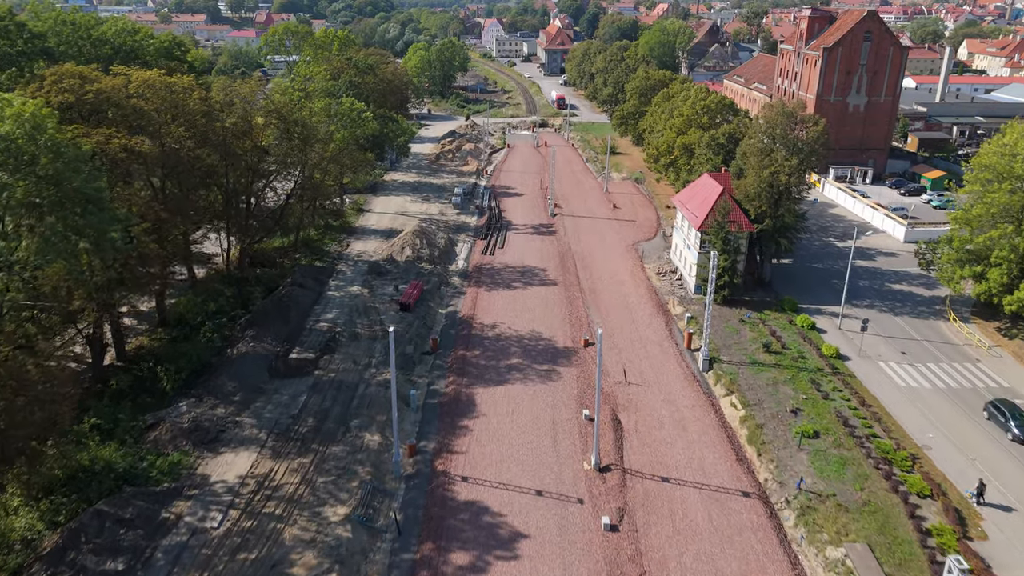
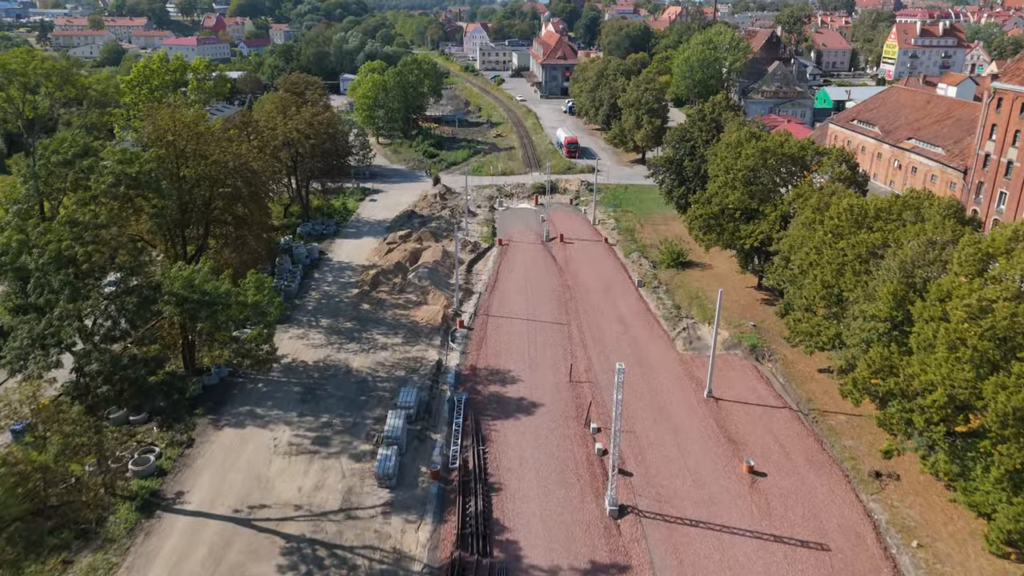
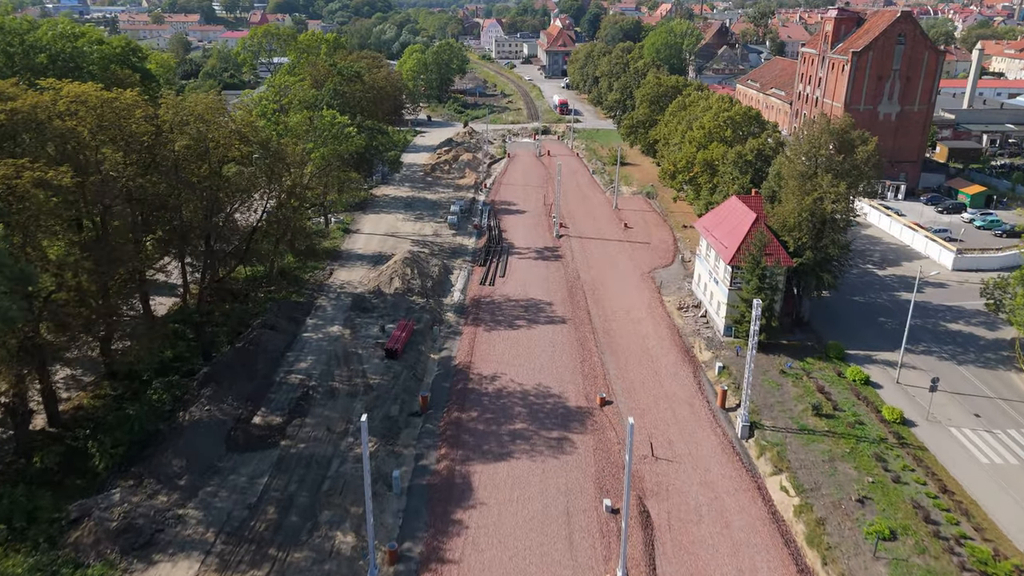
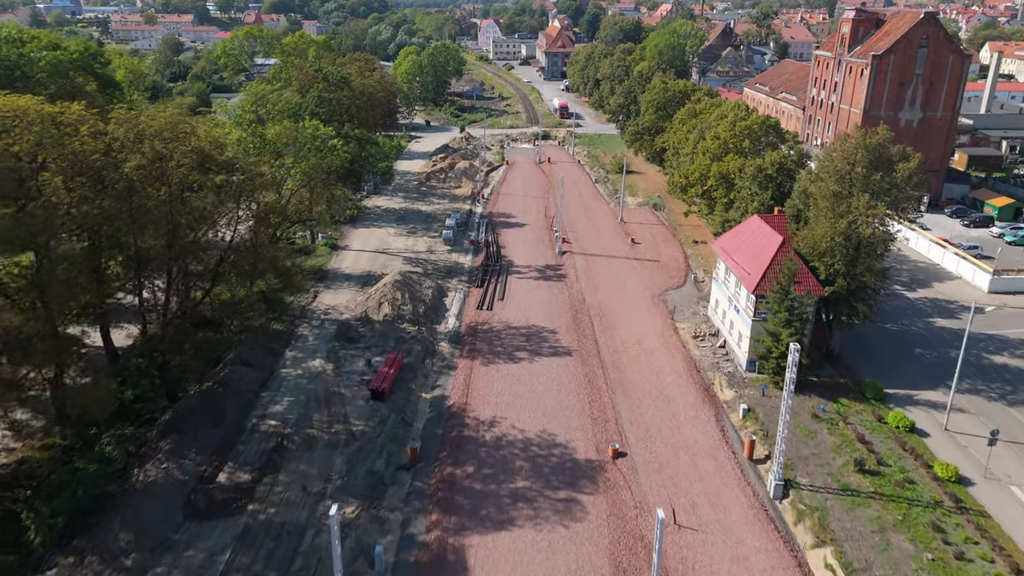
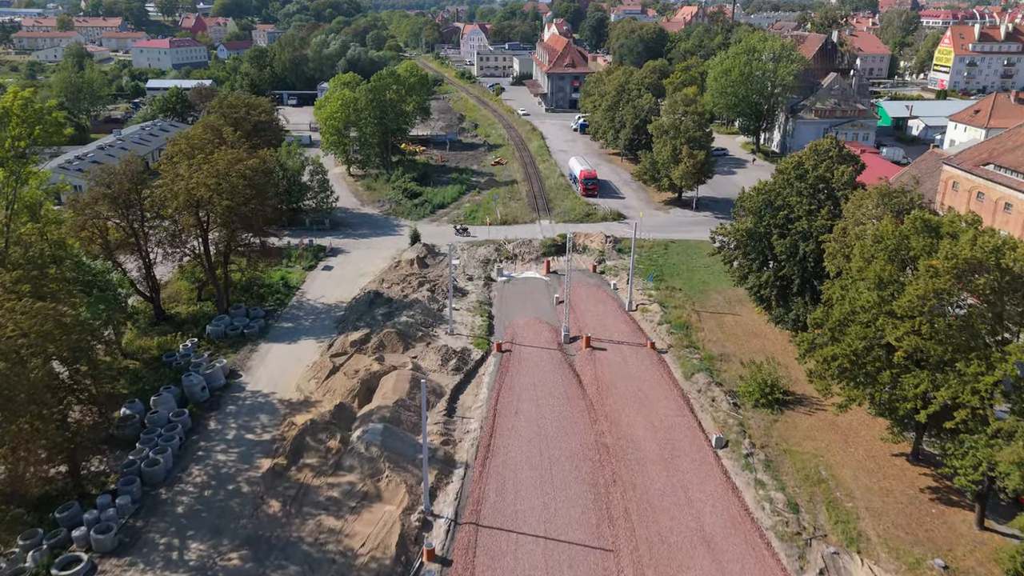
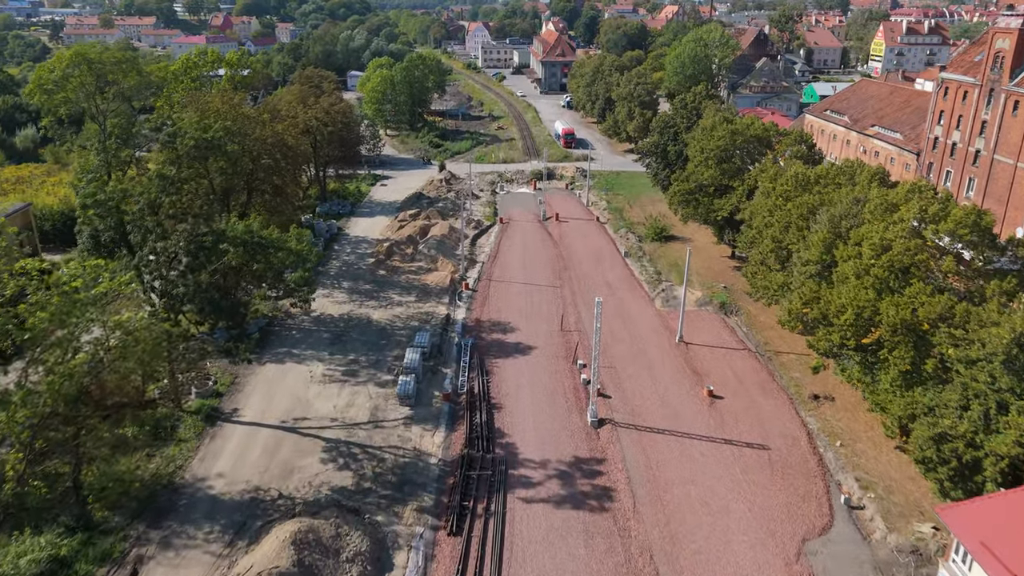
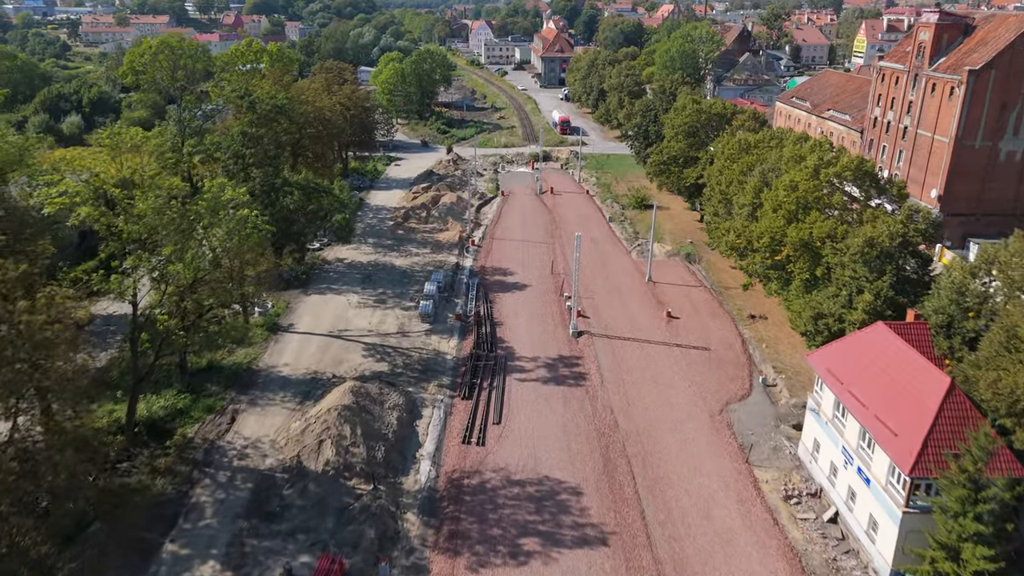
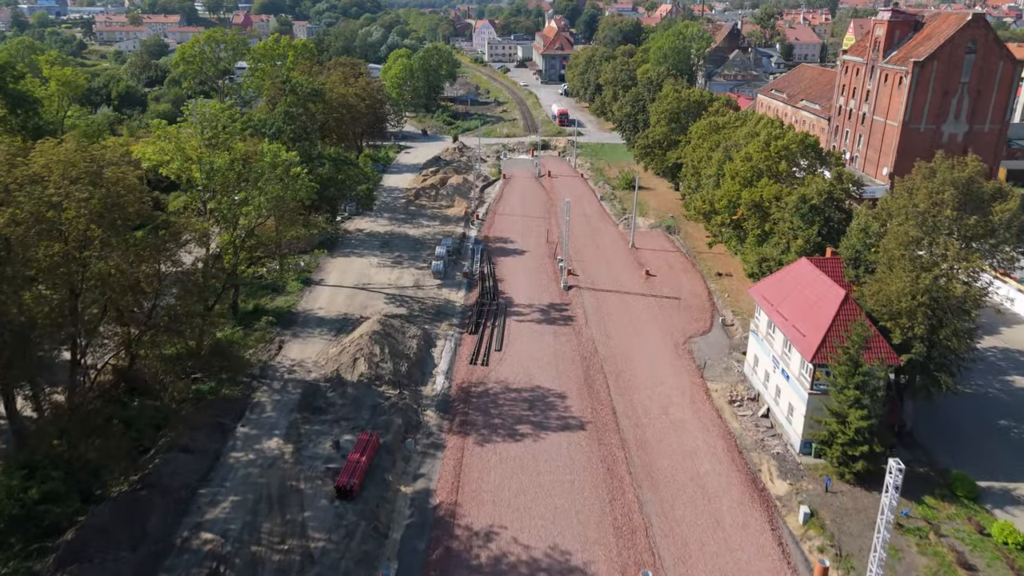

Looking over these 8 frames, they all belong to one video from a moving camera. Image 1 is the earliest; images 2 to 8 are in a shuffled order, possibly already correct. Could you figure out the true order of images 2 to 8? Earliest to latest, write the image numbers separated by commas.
3, 4, 8, 7, 6, 2, 5
